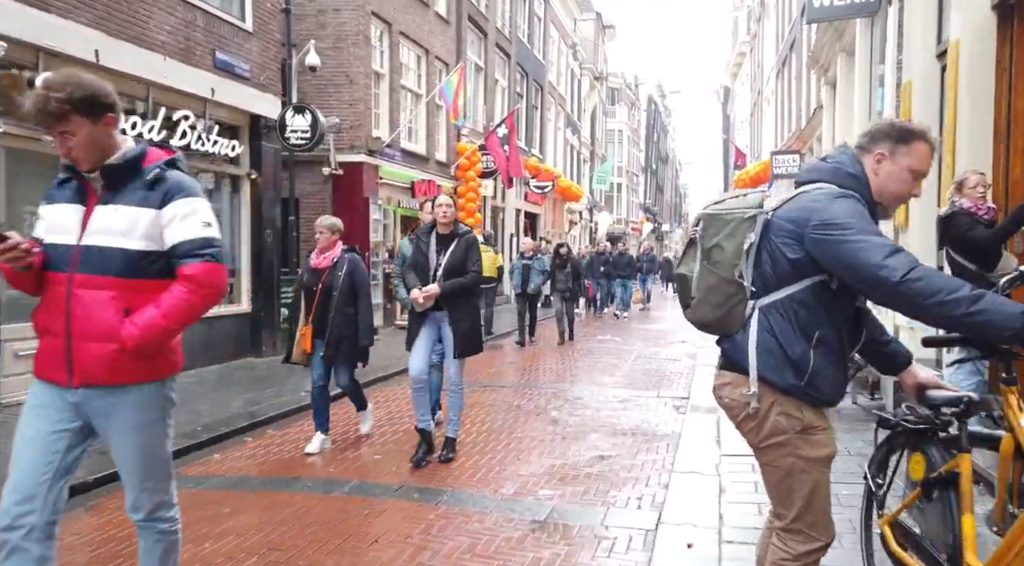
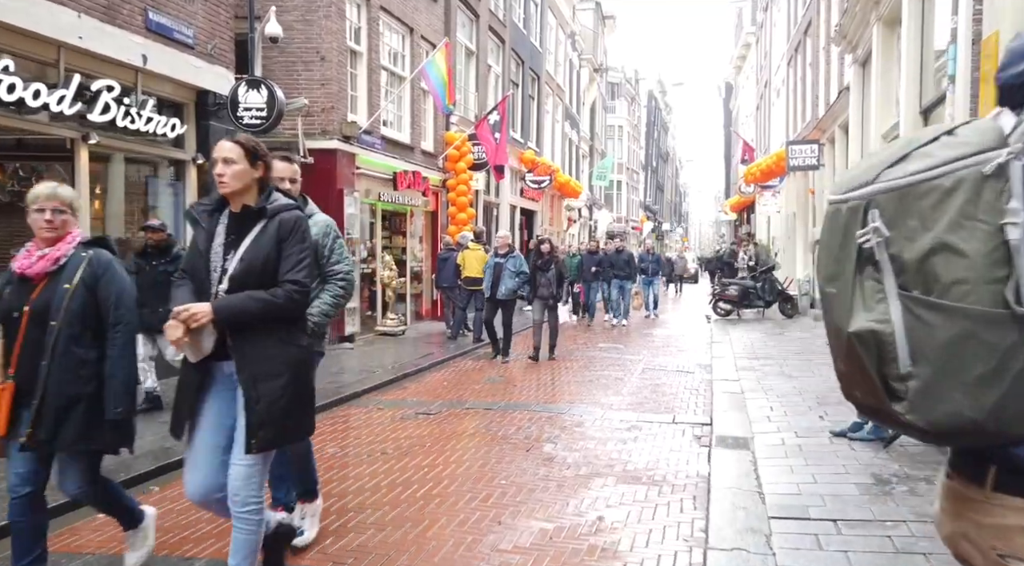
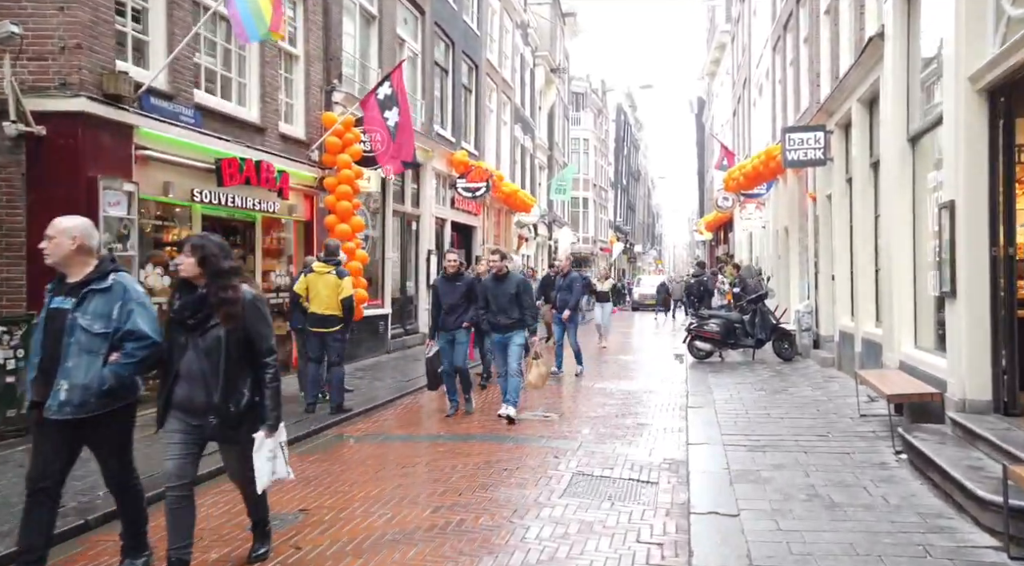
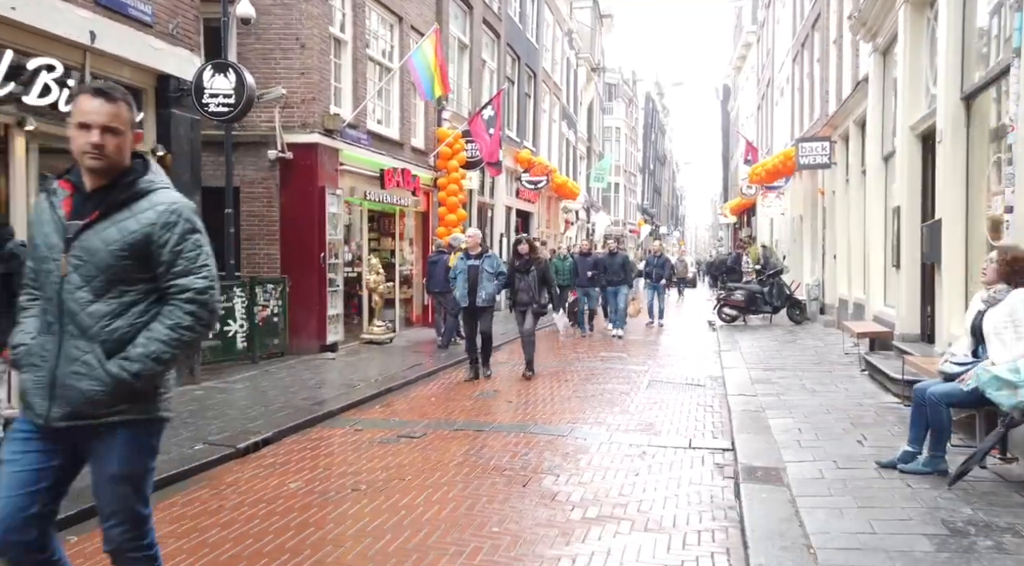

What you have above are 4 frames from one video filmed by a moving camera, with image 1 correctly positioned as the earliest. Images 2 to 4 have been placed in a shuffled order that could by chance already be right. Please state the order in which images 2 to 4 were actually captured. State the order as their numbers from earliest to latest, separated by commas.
2, 4, 3
